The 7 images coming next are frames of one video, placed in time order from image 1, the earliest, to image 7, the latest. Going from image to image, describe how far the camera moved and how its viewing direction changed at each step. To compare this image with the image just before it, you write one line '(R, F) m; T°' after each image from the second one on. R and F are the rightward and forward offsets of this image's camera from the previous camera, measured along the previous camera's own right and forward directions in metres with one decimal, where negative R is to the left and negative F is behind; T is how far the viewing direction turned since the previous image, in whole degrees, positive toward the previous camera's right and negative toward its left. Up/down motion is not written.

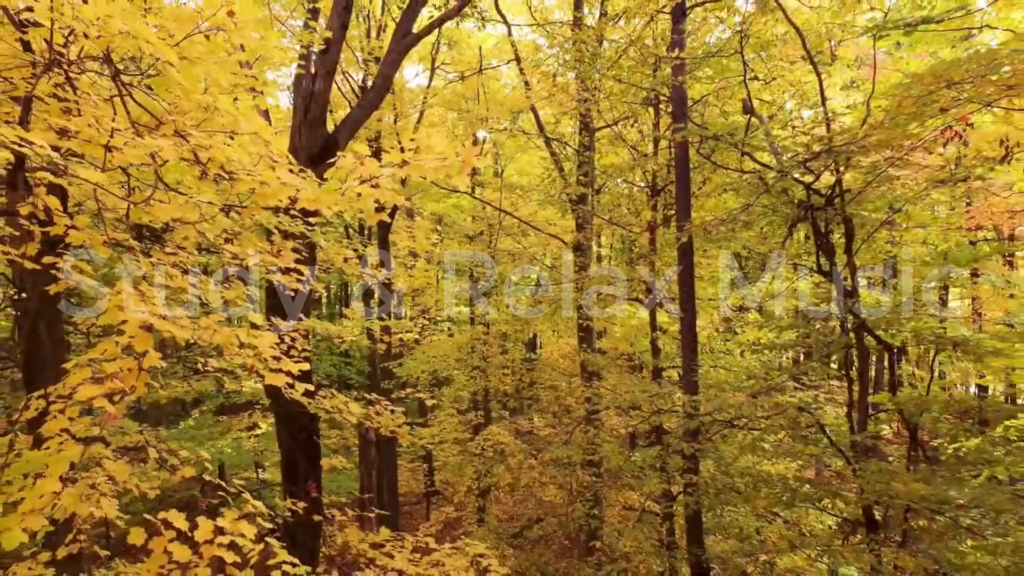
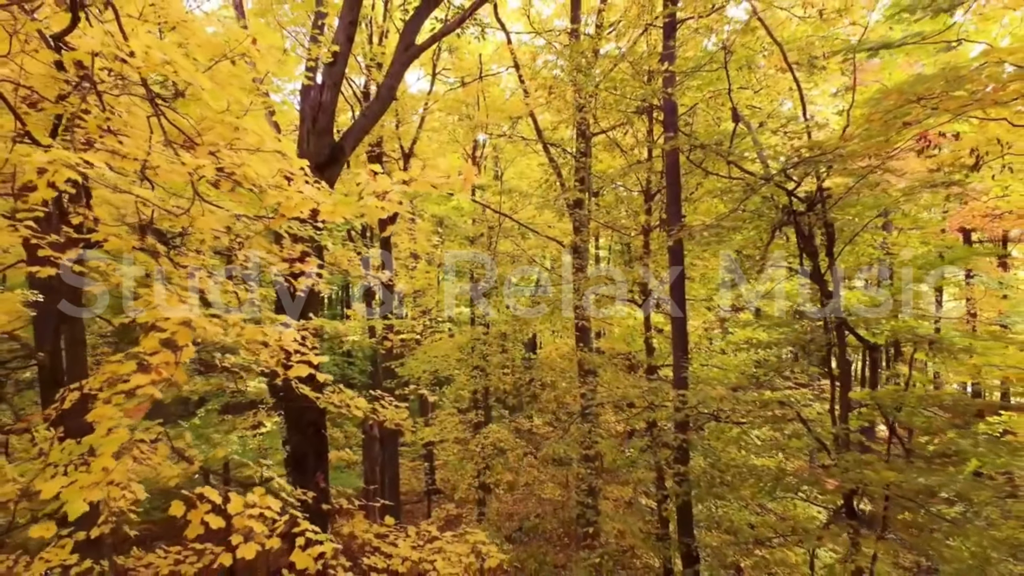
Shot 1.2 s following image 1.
(0.0, -0.2) m; 0°
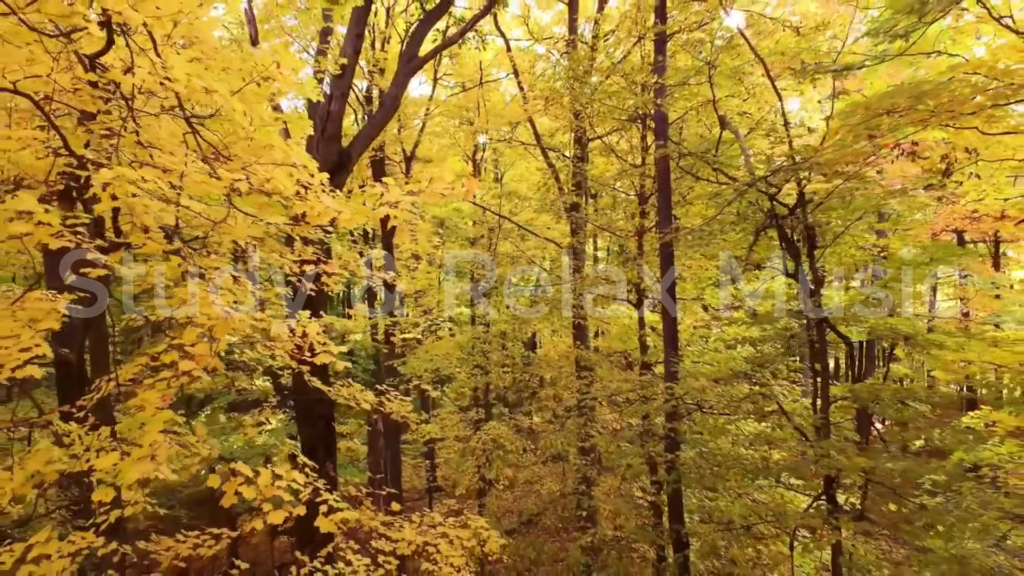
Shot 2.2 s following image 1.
(0.0, -0.3) m; 0°
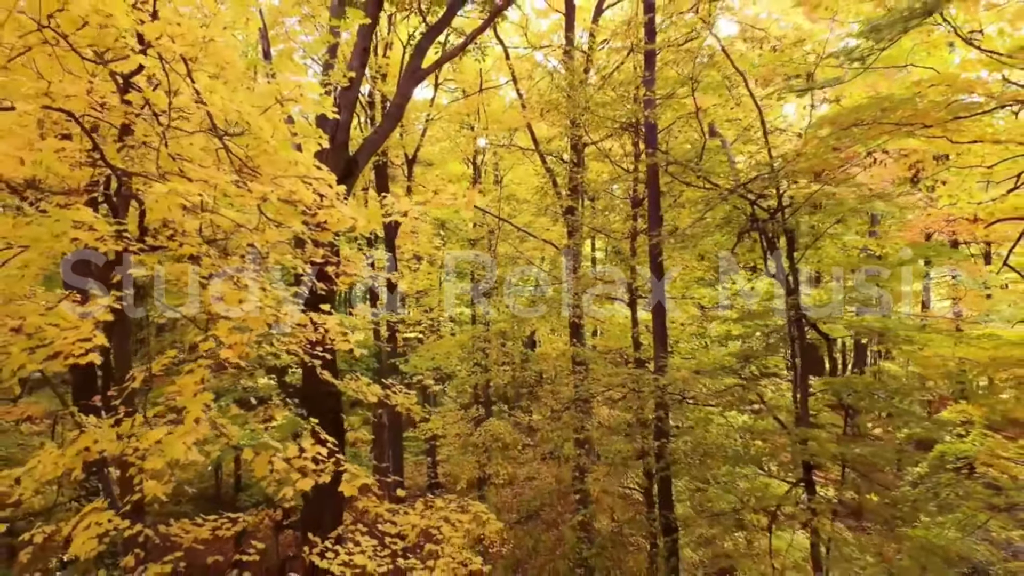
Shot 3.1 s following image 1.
(0.0, -0.3) m; 0°
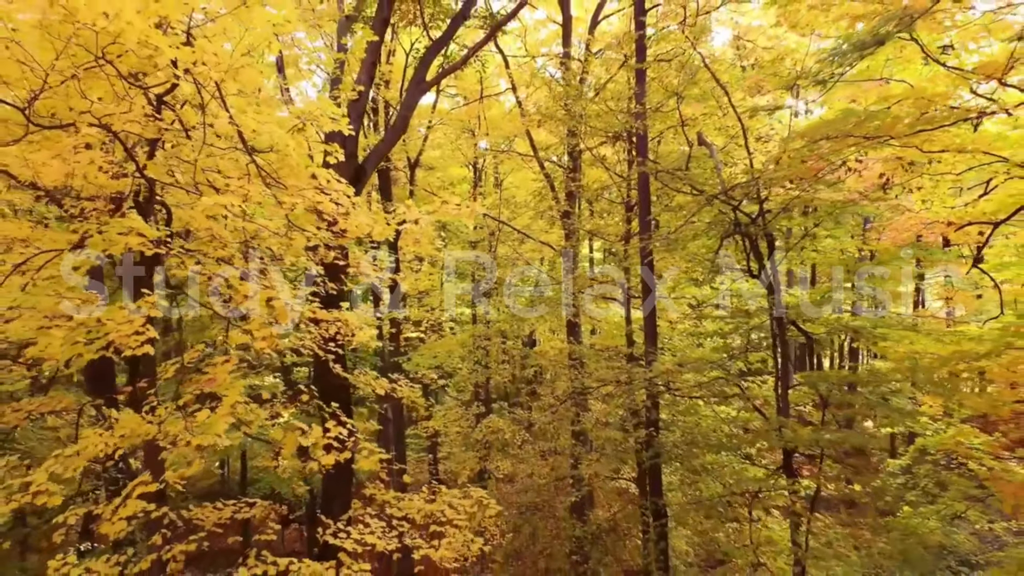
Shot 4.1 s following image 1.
(0.0, -0.4) m; 0°
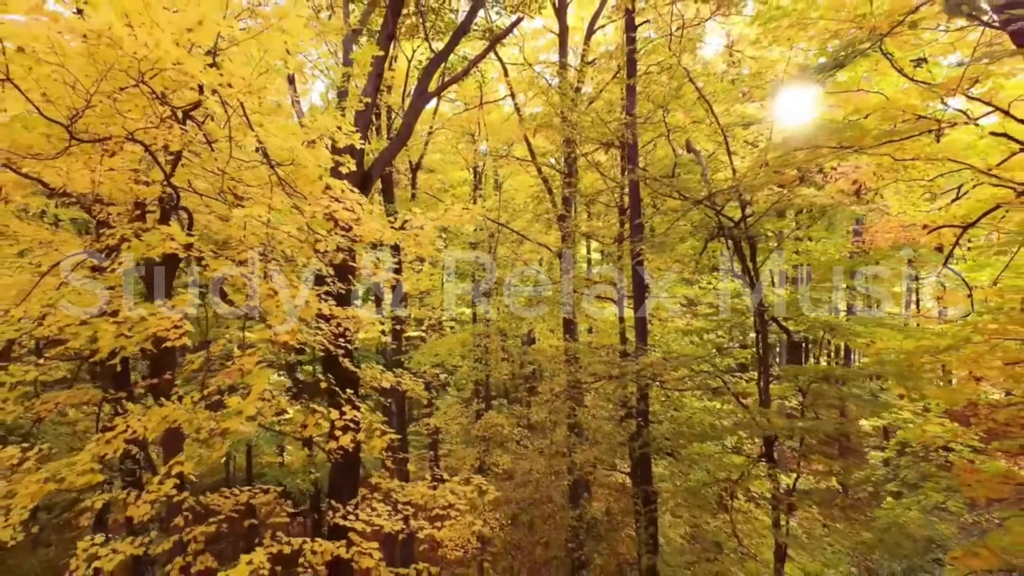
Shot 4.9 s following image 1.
(0.0, -0.4) m; 0°
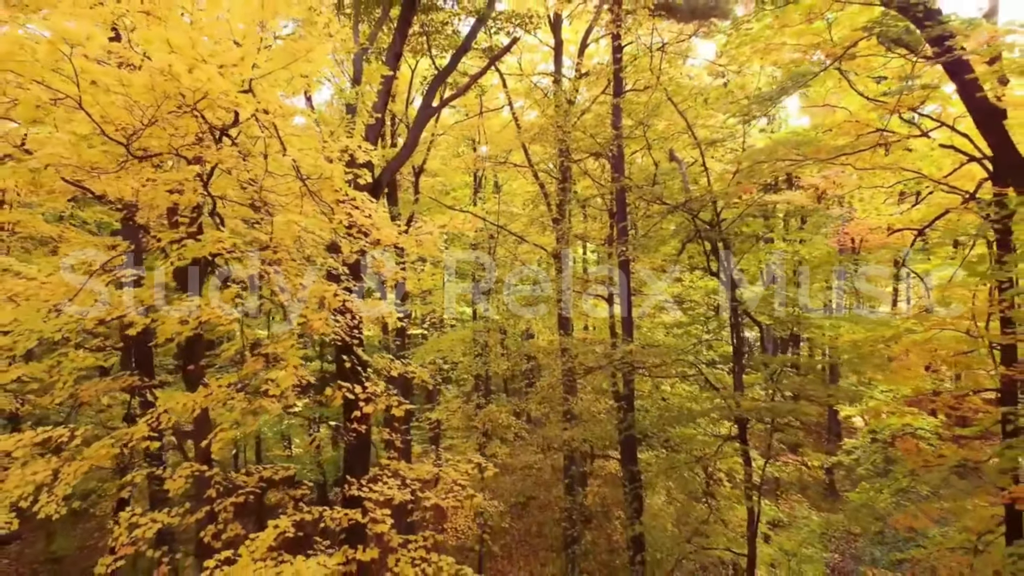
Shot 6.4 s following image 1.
(0.0, -0.7) m; 0°
